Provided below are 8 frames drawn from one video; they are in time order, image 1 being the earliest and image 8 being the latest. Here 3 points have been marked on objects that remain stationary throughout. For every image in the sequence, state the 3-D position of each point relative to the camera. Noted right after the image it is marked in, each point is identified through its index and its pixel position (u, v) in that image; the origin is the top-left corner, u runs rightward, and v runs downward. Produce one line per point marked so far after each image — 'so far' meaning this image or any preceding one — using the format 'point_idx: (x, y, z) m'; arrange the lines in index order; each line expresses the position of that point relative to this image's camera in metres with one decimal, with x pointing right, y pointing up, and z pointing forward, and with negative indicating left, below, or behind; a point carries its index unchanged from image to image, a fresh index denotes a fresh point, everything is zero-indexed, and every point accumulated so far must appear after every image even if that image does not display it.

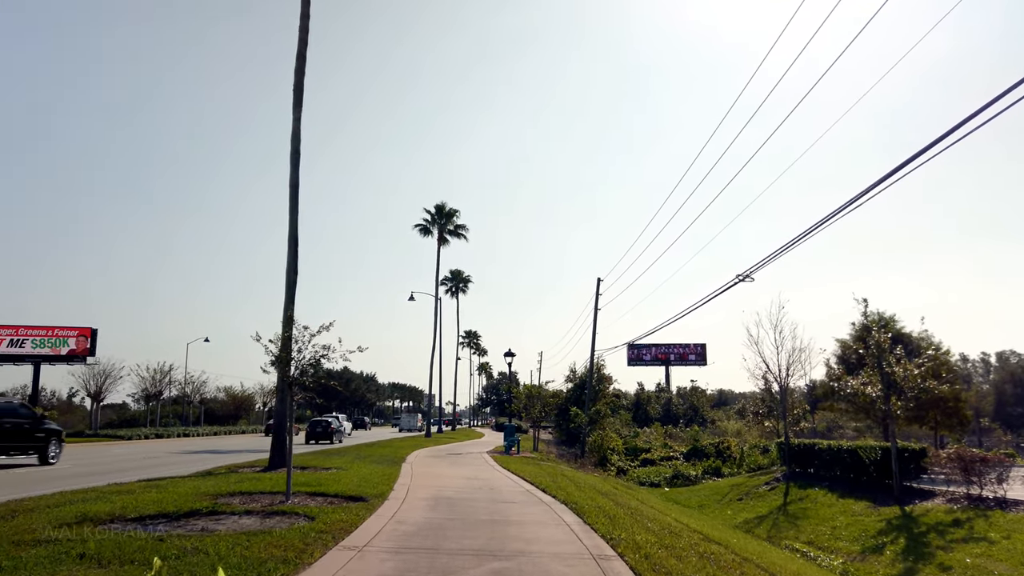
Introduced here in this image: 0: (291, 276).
0: (-5.3, +0.3, +16.9) m
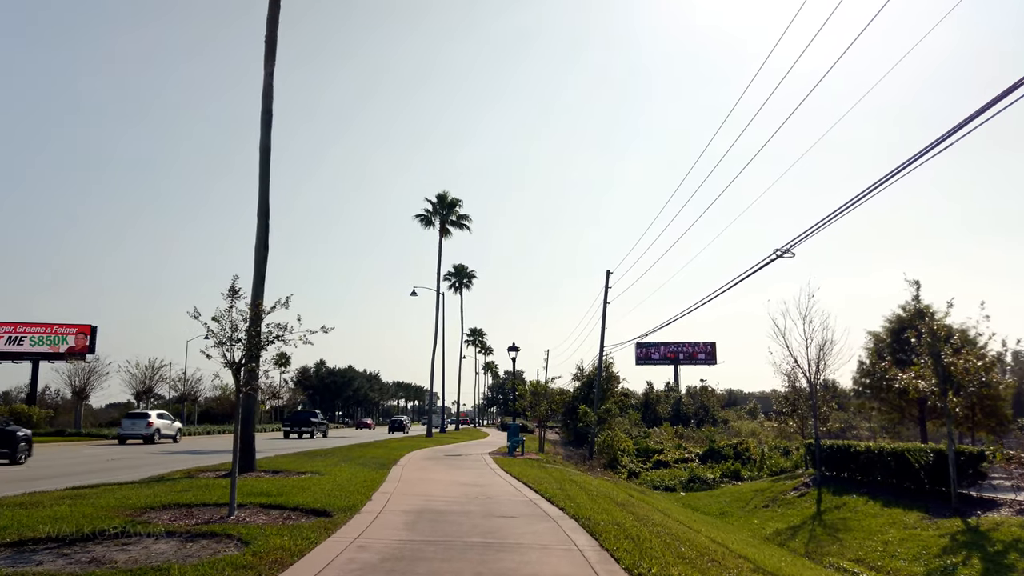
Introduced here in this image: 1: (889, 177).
0: (-5.3, +0.7, +14.7) m
1: (+5.2, +1.5, +9.8) m
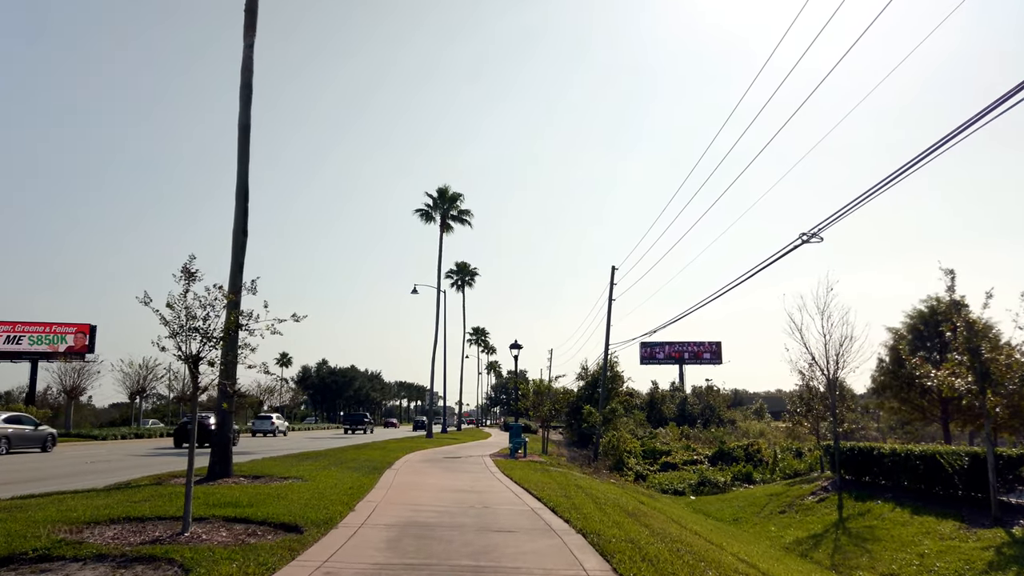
0: (-5.3, +0.9, +13.6) m
1: (+5.2, +1.8, +8.5) m
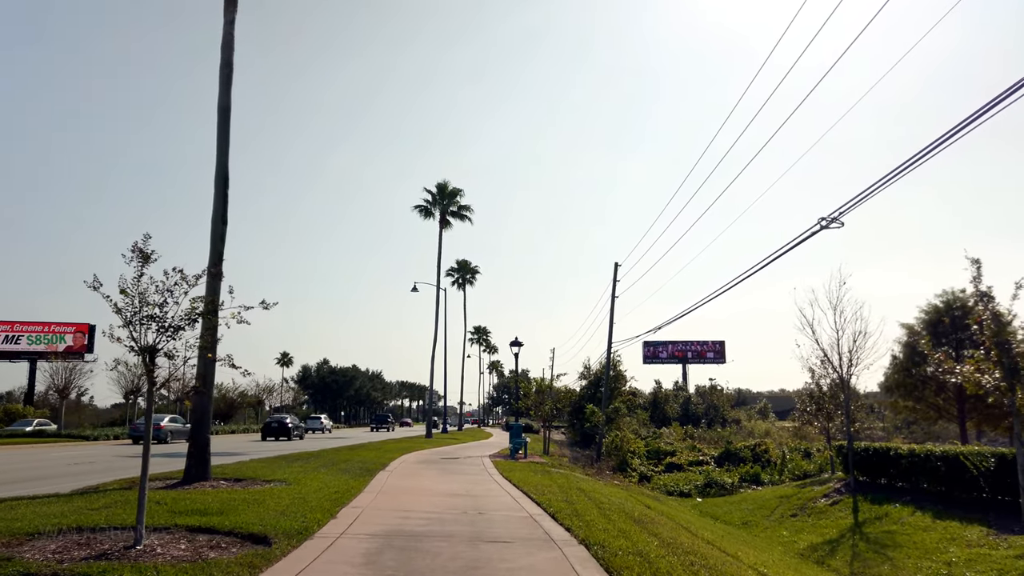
0: (-5.3, +1.1, +12.7) m
1: (+5.1, +1.9, +7.7) m
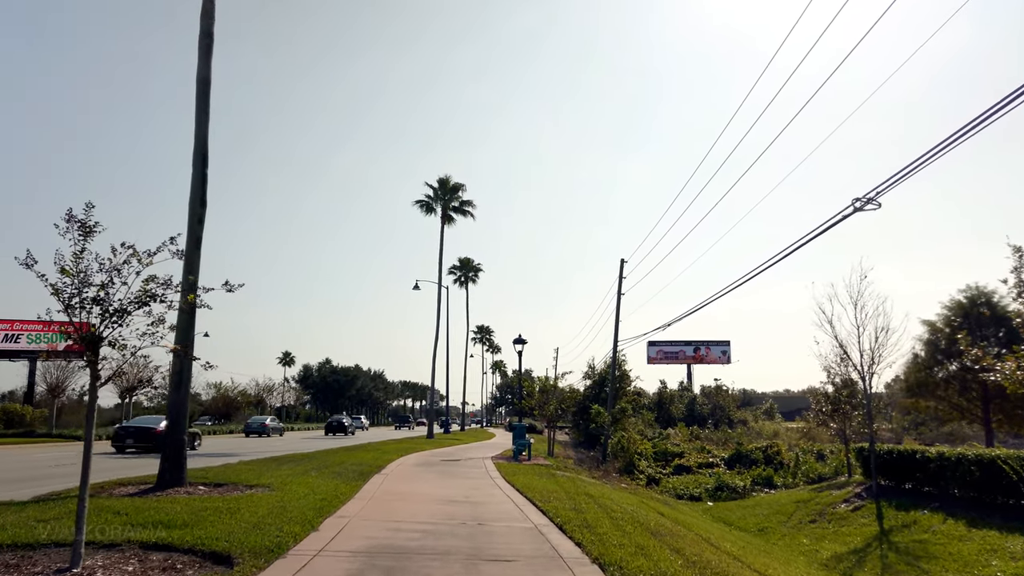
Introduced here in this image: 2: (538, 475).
0: (-5.2, +1.3, +11.7) m
1: (+5.2, +2.1, +6.6) m
2: (+0.7, -4.8, +17.9) m
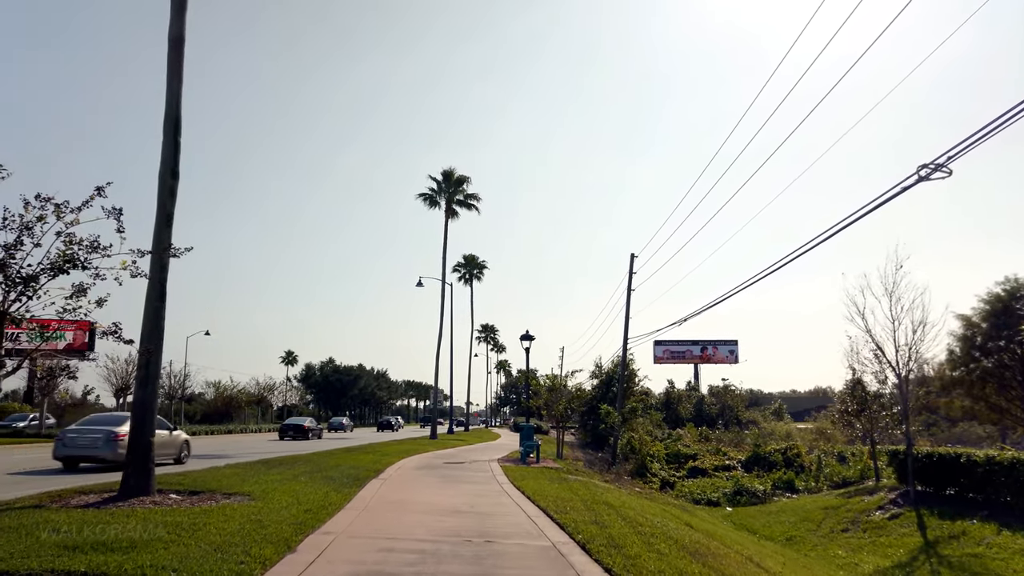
0: (-5.1, +1.5, +10.4) m
1: (+5.3, +2.4, +5.2) m
2: (+0.9, -4.5, +16.5) m
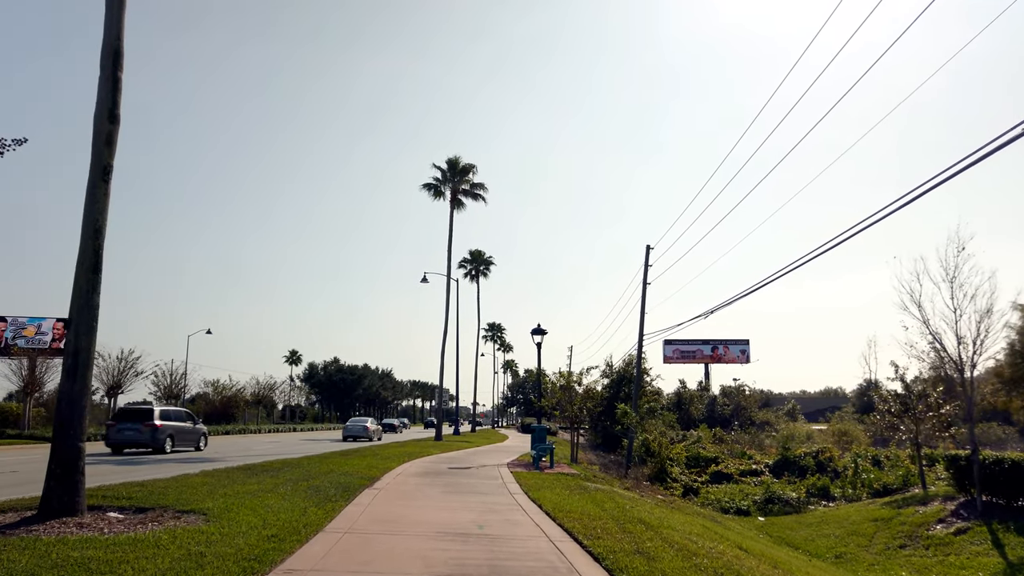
0: (-4.8, +1.9, +8.4) m
1: (+5.5, +2.7, +3.1) m
2: (+1.2, -4.2, +14.4) m
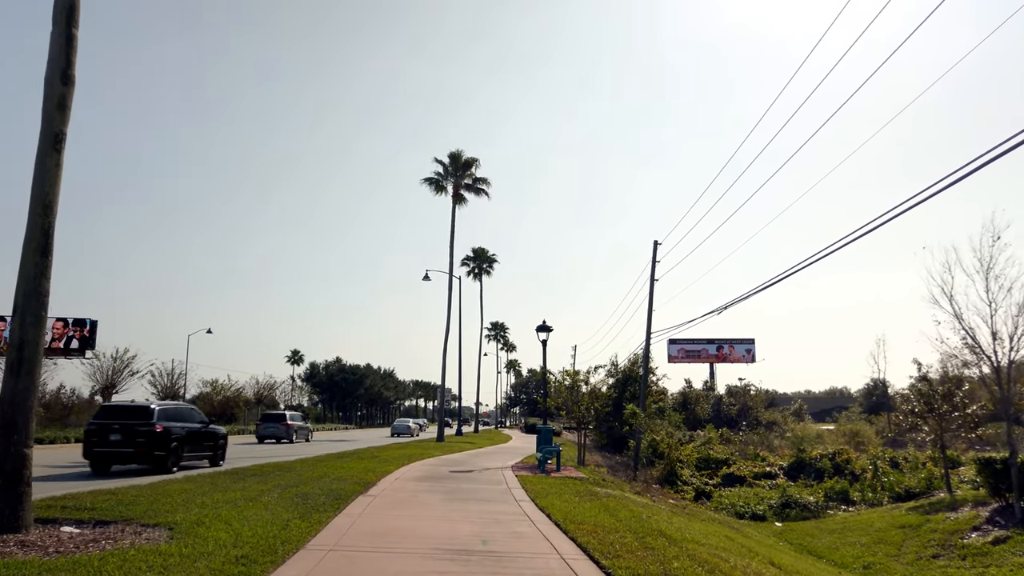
0: (-4.8, +2.1, +7.4) m
1: (+5.5, +2.9, +2.1) m
2: (+1.3, -4.0, +13.4) m
